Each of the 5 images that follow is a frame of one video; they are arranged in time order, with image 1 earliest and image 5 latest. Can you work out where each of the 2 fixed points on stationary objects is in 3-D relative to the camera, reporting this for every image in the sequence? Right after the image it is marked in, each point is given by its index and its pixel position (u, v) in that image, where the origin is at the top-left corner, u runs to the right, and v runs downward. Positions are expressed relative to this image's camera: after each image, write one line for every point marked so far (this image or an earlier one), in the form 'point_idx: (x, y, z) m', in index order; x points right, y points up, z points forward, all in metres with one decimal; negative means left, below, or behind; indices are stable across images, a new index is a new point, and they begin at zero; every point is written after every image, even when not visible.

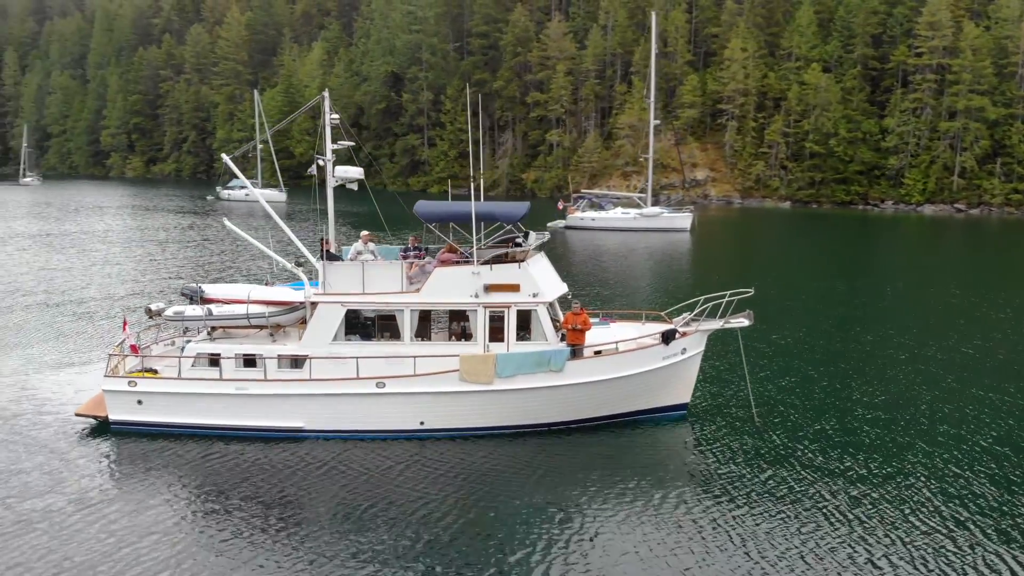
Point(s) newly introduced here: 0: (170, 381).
0: (-7.1, -1.9, +19.2) m
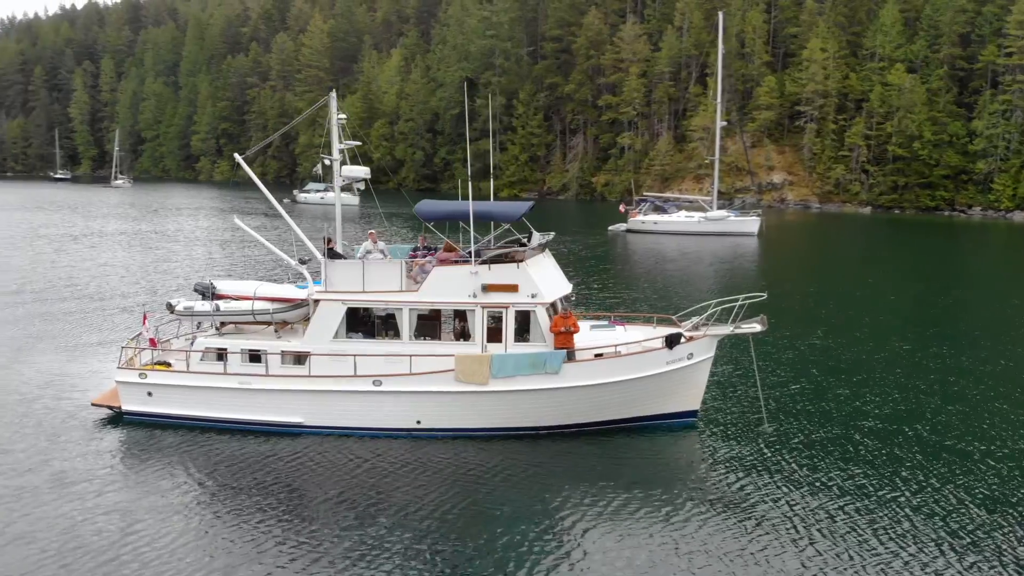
0: (-7.1, -1.8, +19.7) m
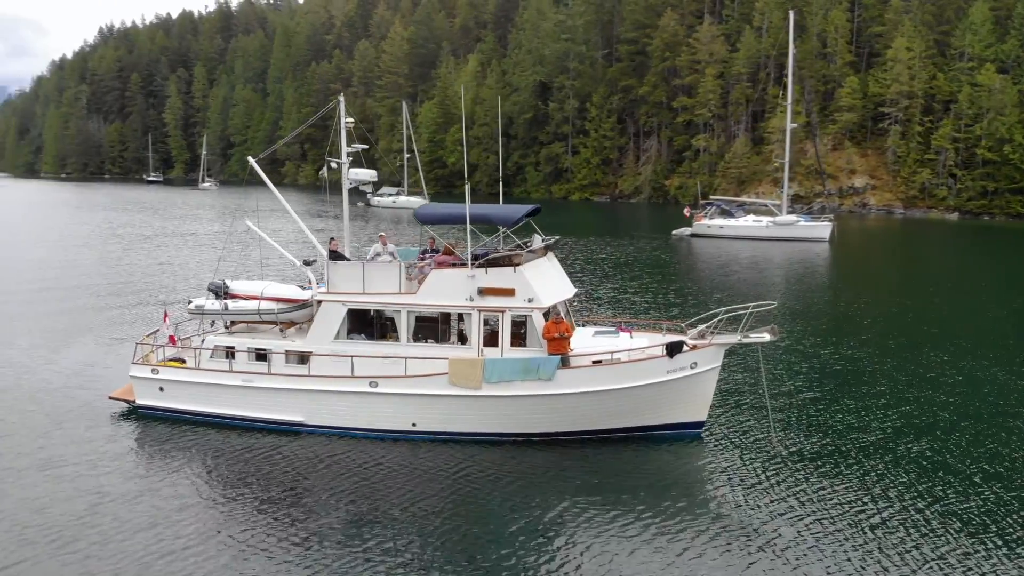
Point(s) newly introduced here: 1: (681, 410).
0: (-7.1, -1.8, +20.3) m
1: (+3.5, -2.5, +19.4) m
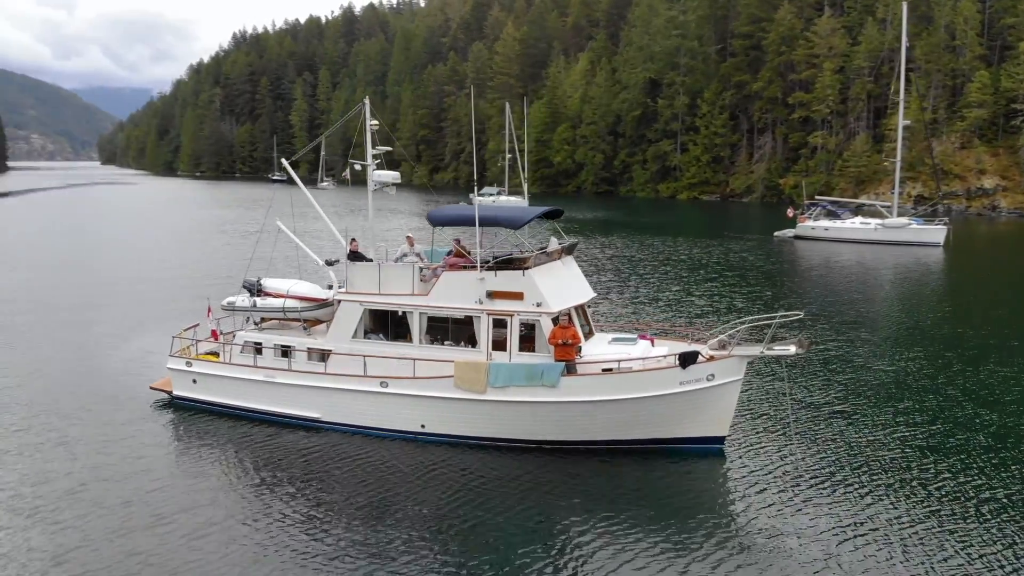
0: (-6.7, -1.7, +21.0) m
1: (+3.7, -2.7, +18.6) m
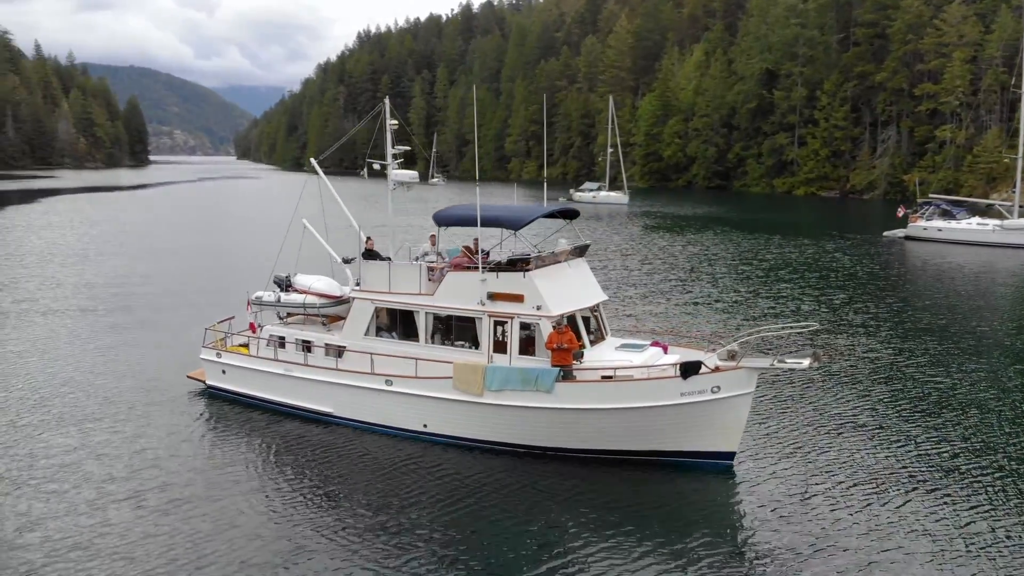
0: (-6.4, -1.6, +21.6) m
1: (+3.6, -2.8, +17.7) m
